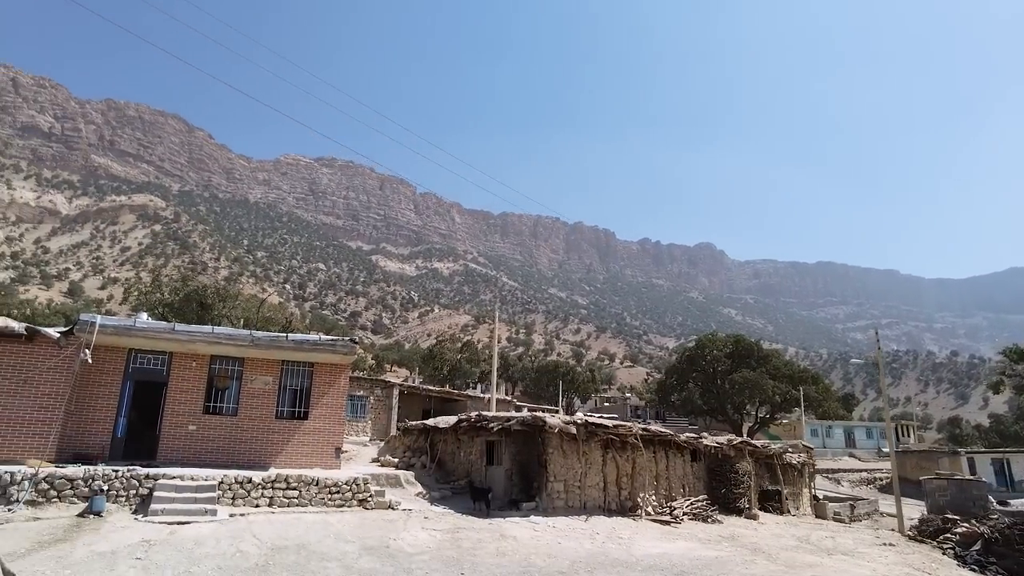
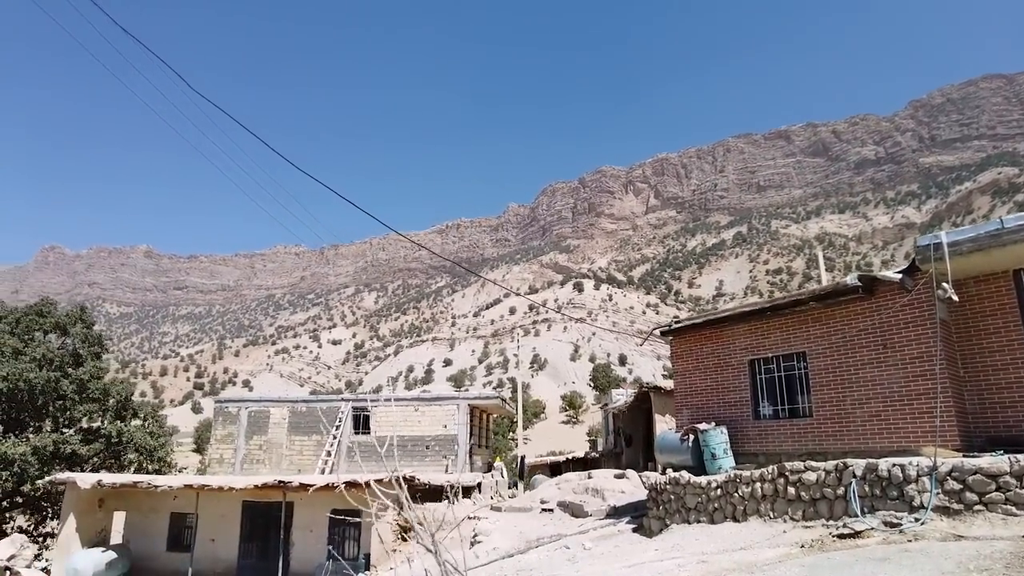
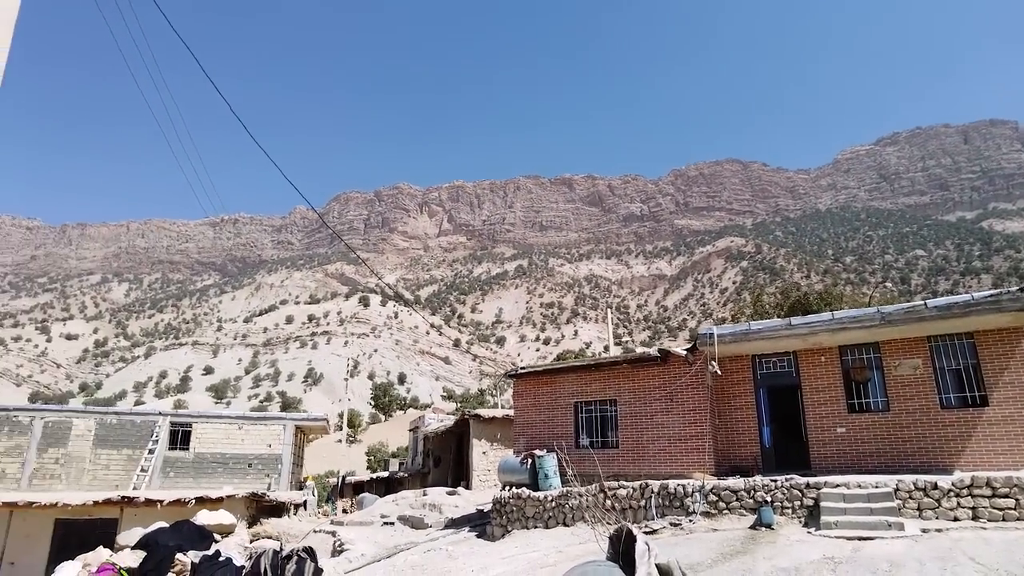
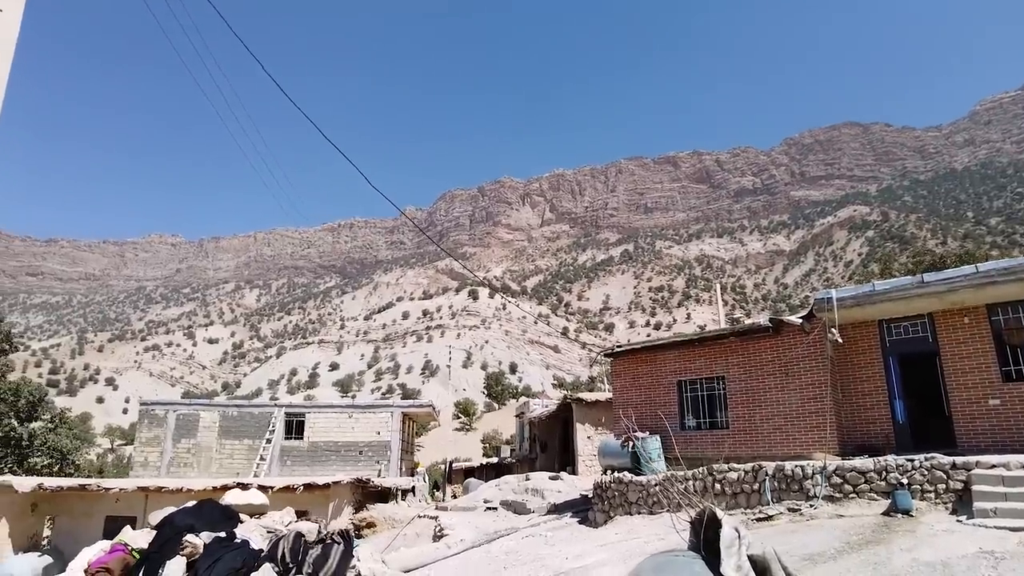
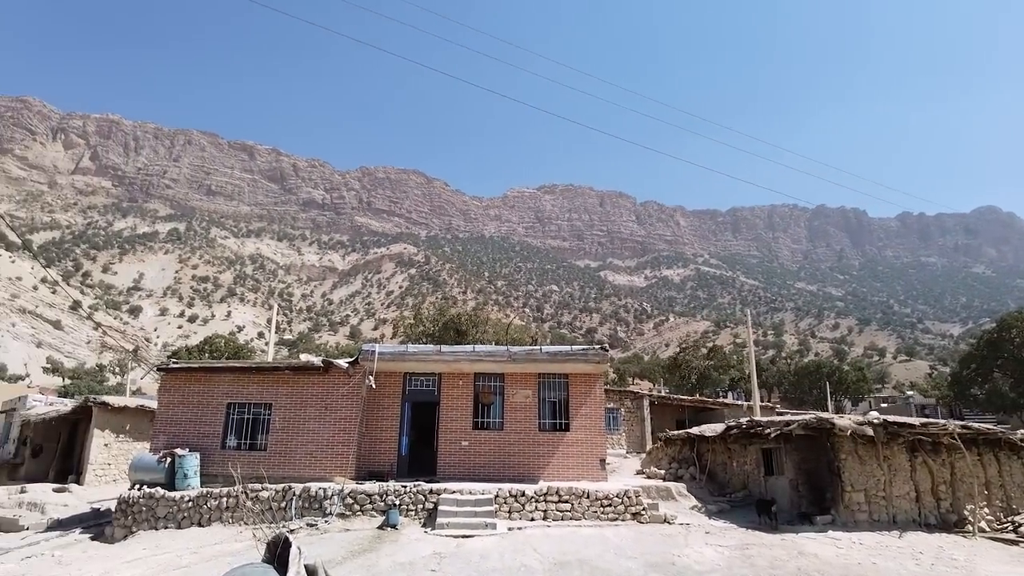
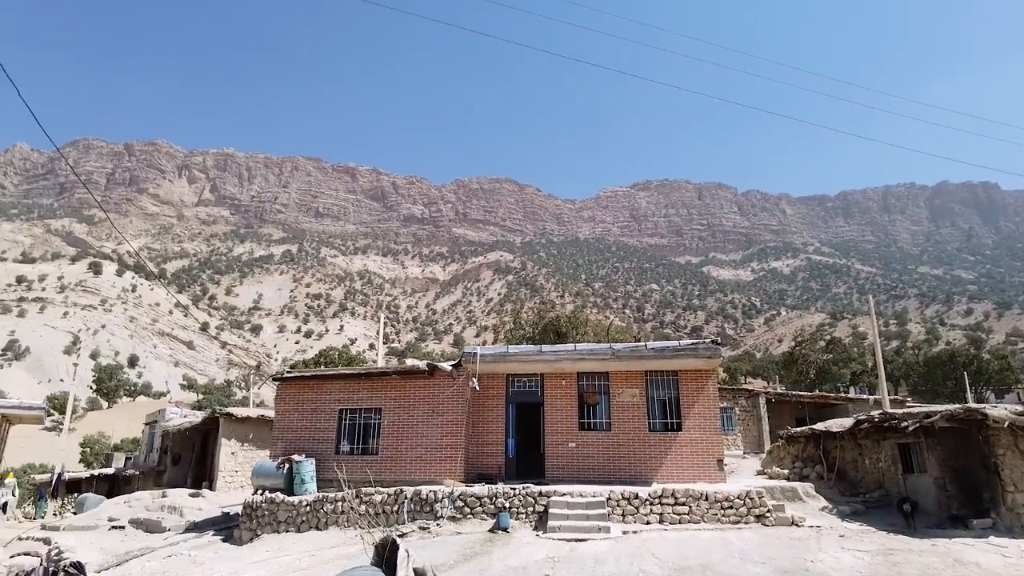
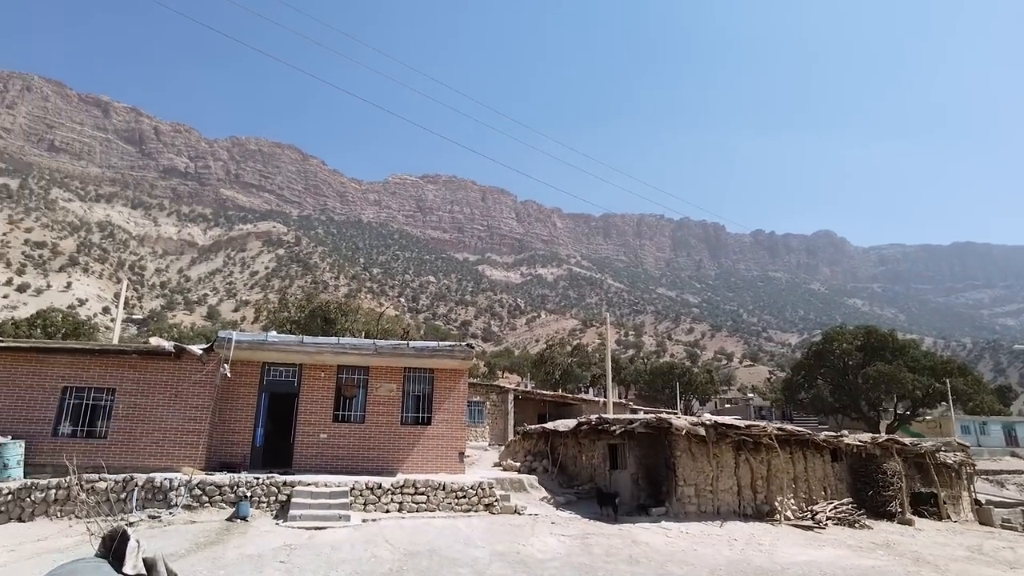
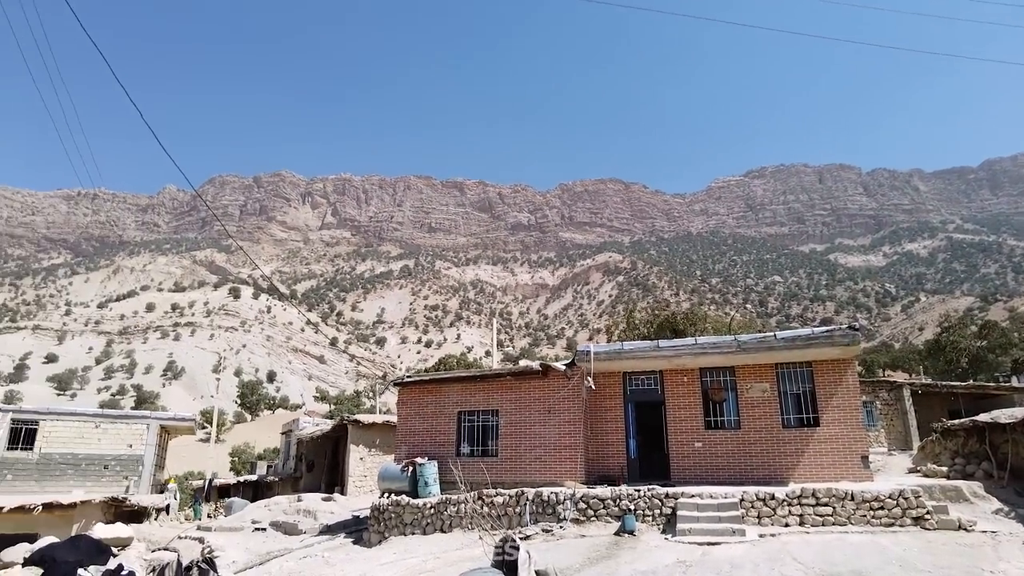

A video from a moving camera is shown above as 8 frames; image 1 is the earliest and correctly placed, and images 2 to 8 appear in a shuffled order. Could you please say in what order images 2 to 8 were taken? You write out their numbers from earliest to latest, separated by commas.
7, 5, 6, 8, 3, 4, 2
